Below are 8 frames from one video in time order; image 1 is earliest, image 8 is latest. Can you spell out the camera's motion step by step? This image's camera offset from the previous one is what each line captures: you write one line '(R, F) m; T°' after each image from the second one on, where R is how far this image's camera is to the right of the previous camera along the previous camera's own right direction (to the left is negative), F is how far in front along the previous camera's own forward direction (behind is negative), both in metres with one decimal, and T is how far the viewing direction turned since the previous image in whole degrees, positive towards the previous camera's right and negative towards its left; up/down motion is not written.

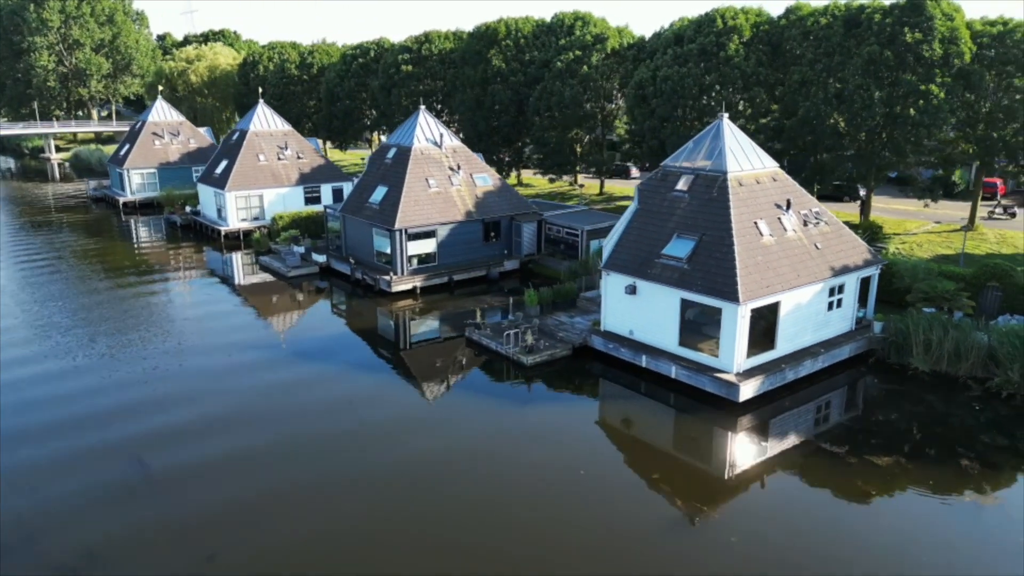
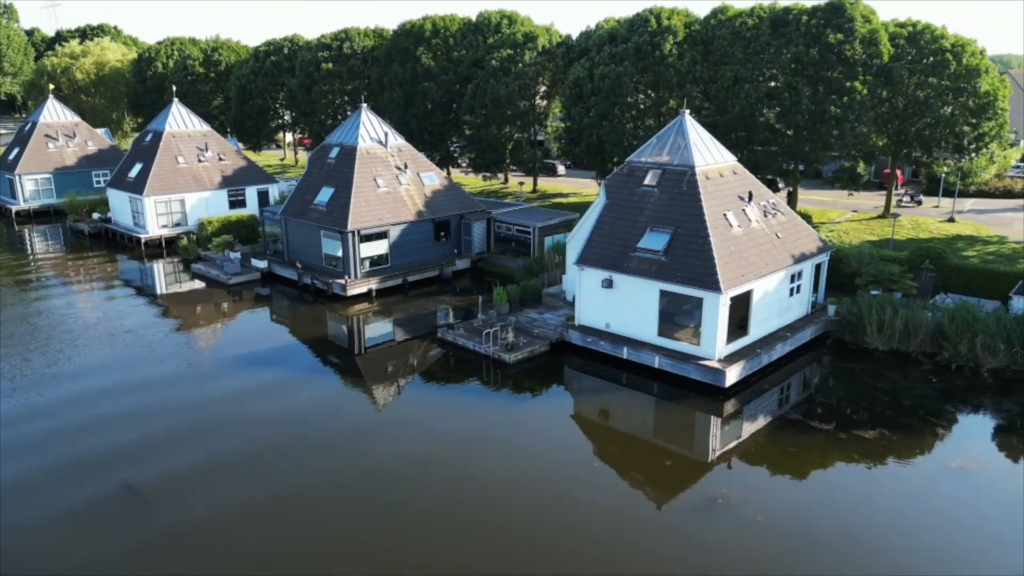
(-1.9, +0.2) m; +8°
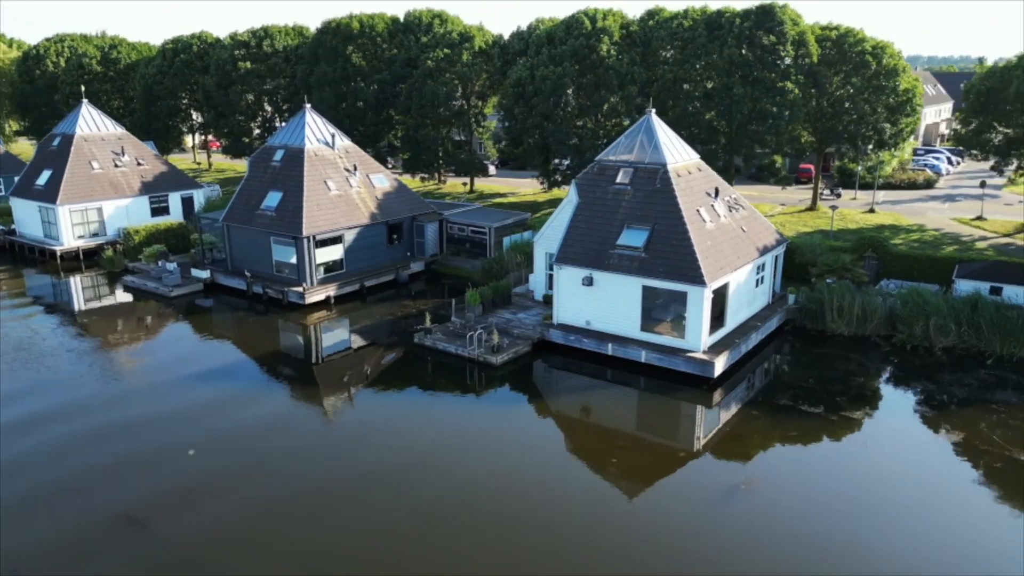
(-2.0, +0.2) m; +8°
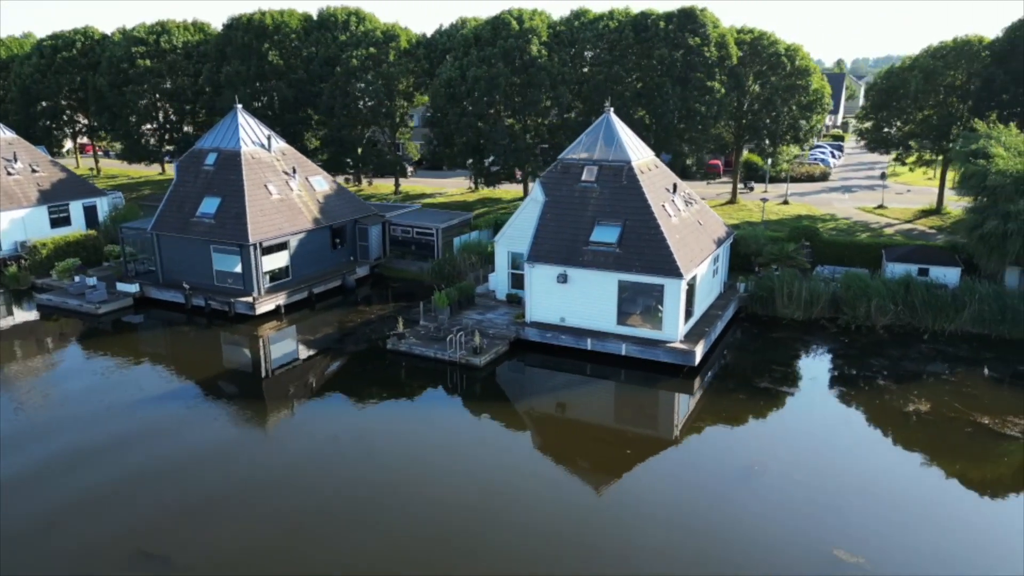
(-2.2, +0.2) m; +9°
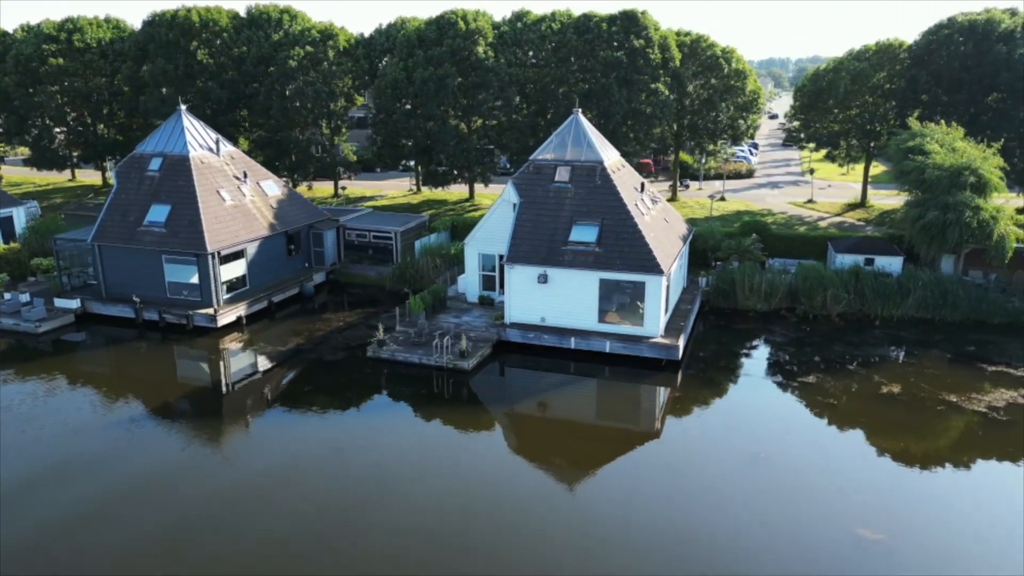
(-1.8, +0.1) m; +7°
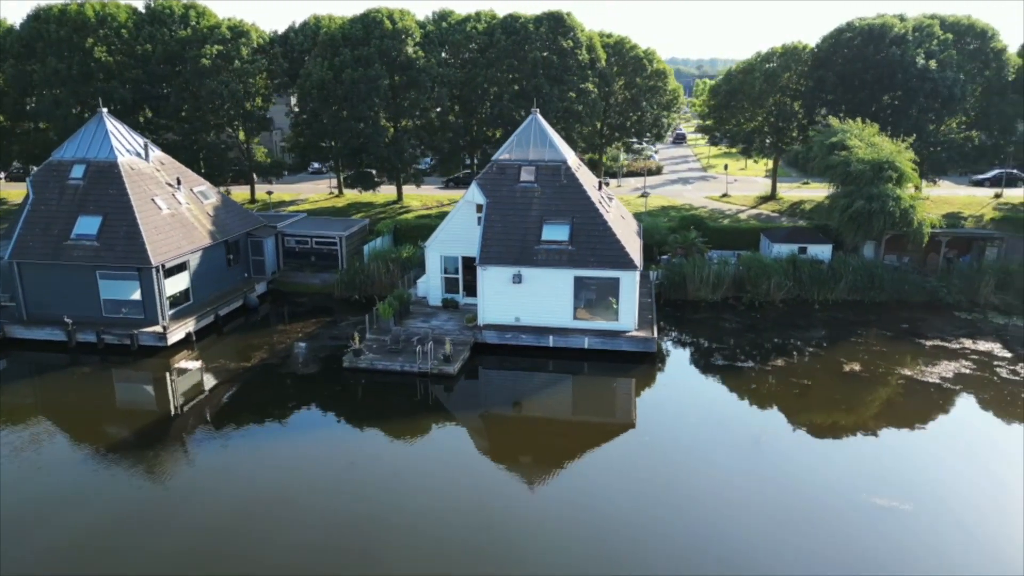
(-2.3, +0.2) m; +9°
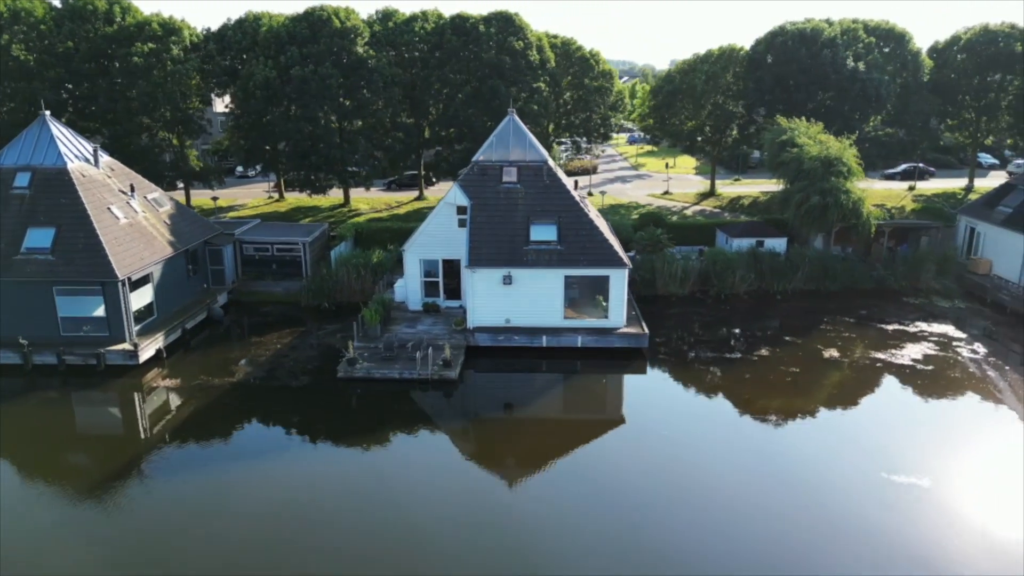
(-2.1, +0.2) m; +7°
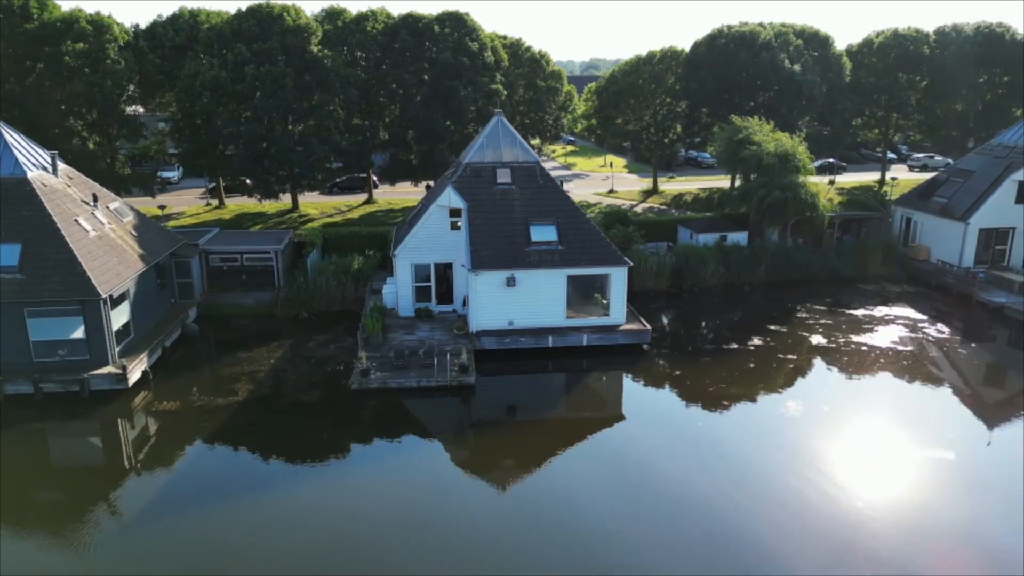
(-2.6, +0.3) m; +8°
